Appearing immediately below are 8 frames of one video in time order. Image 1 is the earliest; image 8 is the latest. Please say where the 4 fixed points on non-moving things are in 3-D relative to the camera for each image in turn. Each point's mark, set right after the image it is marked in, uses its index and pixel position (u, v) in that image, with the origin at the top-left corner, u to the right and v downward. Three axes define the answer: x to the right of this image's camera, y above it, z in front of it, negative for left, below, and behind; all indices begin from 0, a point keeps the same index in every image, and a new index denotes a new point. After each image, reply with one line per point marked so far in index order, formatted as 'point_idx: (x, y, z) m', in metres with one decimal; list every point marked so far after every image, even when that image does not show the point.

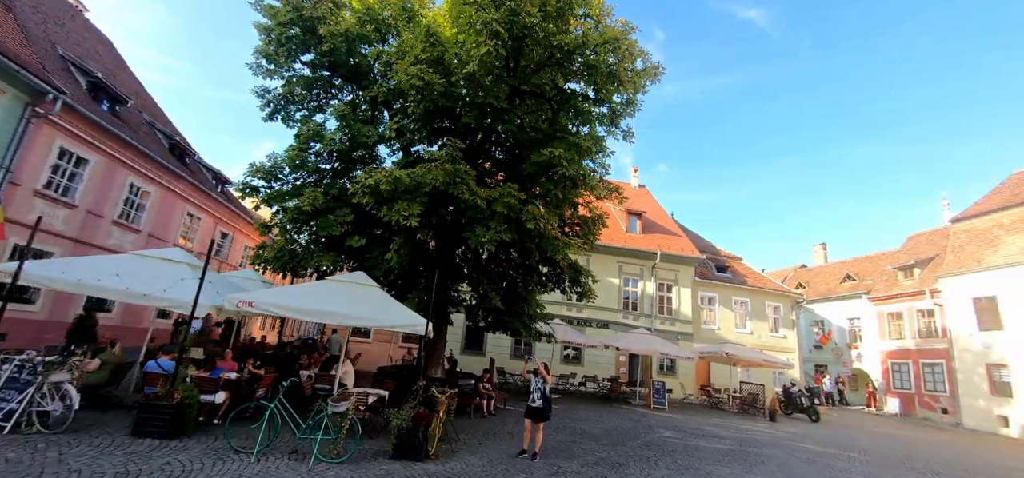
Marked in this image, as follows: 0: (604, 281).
0: (+3.9, -1.8, +19.1) m
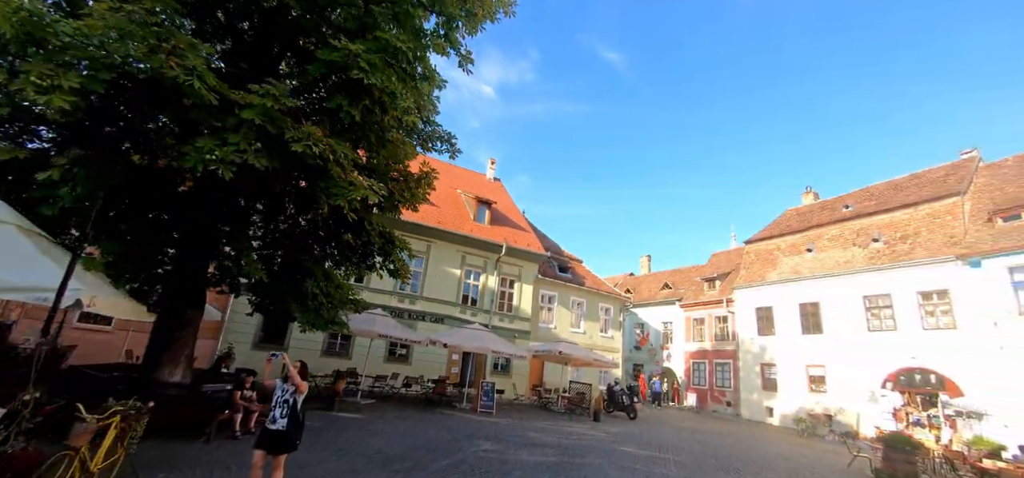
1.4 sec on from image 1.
0: (-2.5, -1.3, +17.2) m
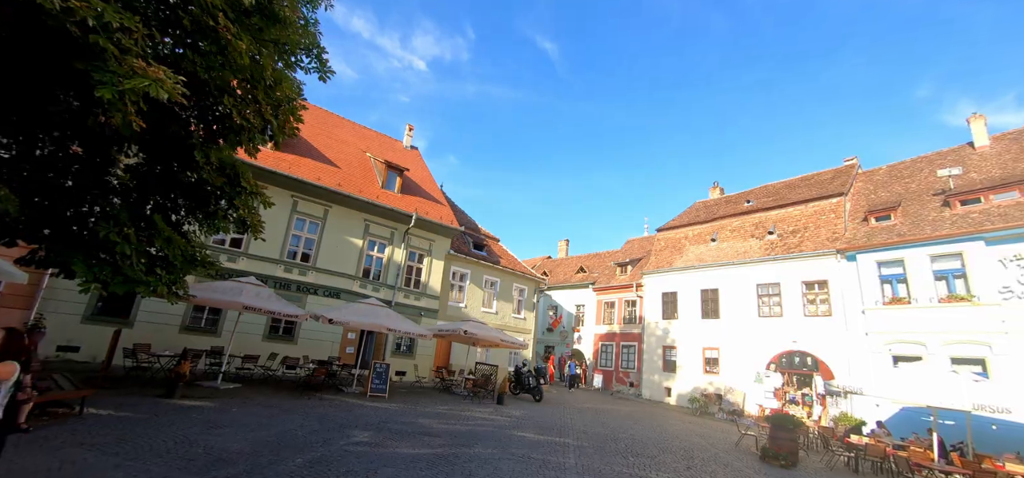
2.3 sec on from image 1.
0: (-5.7, -0.1, +15.5) m
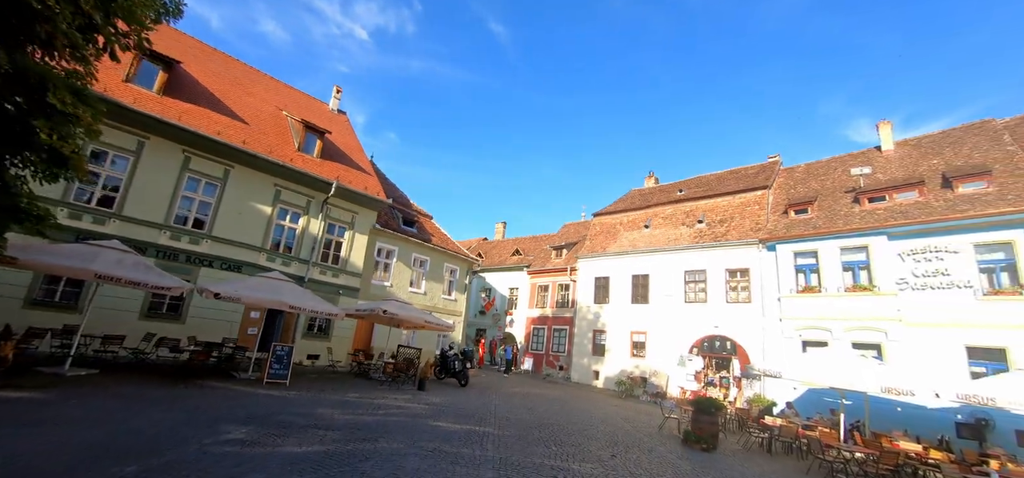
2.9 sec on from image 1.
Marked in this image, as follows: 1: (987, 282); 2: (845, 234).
0: (-7.9, +0.9, +13.6) m
1: (+16.5, -1.6, +16.1) m
2: (+13.6, +0.2, +18.8) m
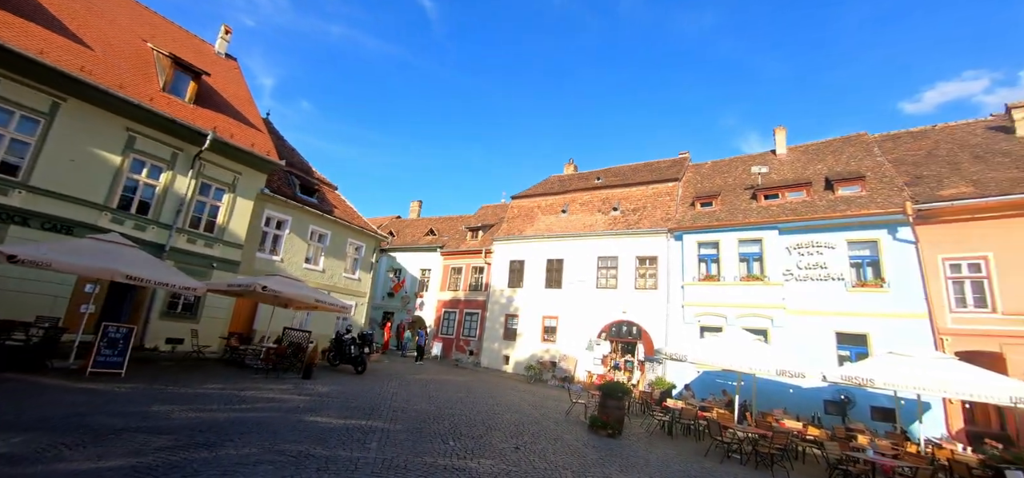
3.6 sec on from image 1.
0: (-10.2, +2.0, +10.9) m
1: (+13.3, -1.4, +17.8) m
2: (+10.0, +0.5, +19.8) m
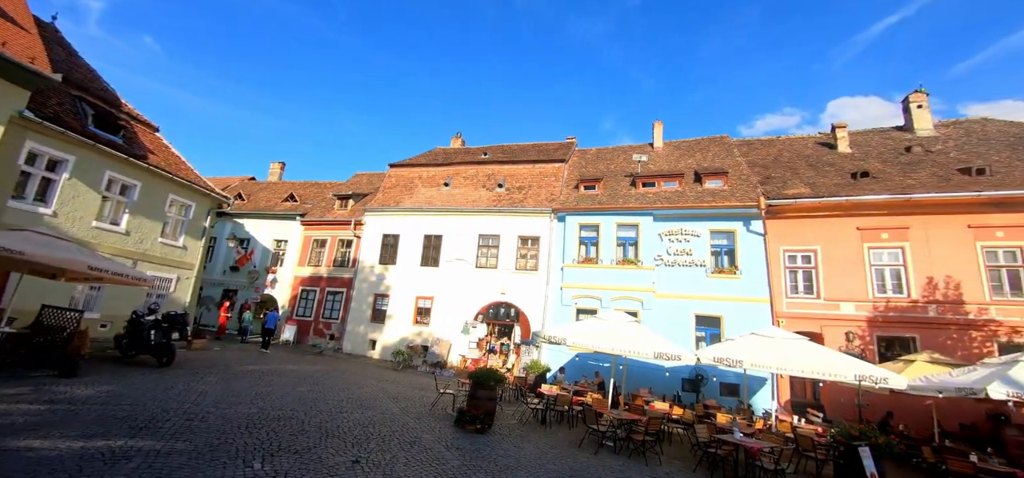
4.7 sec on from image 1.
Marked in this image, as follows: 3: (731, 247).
0: (-12.4, +3.2, +6.3) m
1: (+8.4, -1.0, +18.9) m
2: (+4.8, +1.2, +20.0) m
3: (+9.0, -0.3, +18.8) m
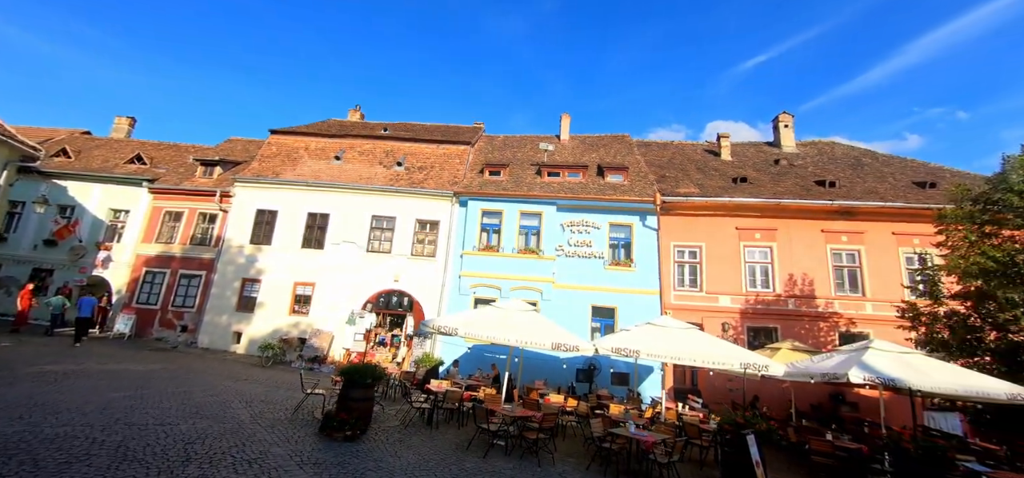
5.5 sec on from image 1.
0: (-13.4, +4.1, +2.4) m
1: (+4.2, -0.6, +19.1) m
2: (+0.6, +1.7, +19.4) m
3: (+4.9, 0.0, +19.1) m
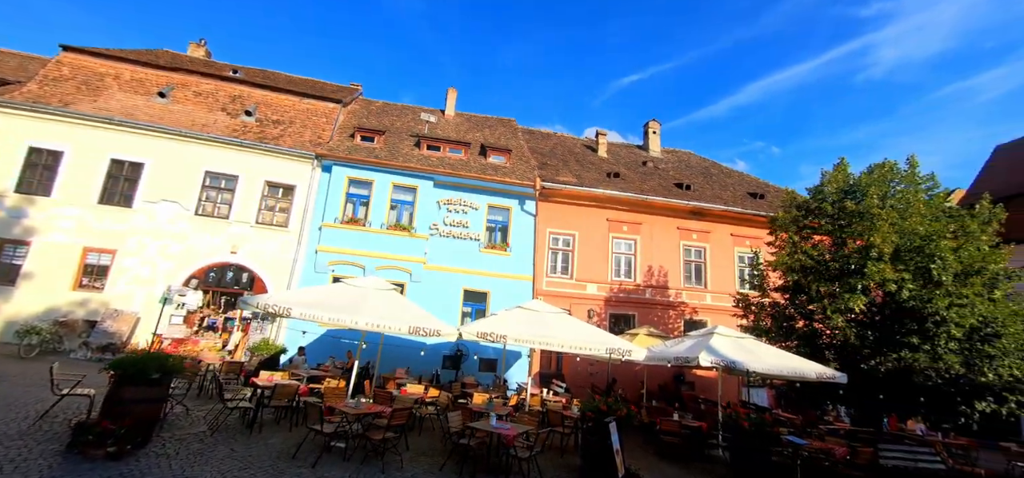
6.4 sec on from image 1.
0: (-13.3, +5.2, -2.4) m
1: (-0.9, +0.1, +18.3) m
2: (-4.3, +2.7, +17.6) m
3: (-0.3, +0.7, +18.6) m
